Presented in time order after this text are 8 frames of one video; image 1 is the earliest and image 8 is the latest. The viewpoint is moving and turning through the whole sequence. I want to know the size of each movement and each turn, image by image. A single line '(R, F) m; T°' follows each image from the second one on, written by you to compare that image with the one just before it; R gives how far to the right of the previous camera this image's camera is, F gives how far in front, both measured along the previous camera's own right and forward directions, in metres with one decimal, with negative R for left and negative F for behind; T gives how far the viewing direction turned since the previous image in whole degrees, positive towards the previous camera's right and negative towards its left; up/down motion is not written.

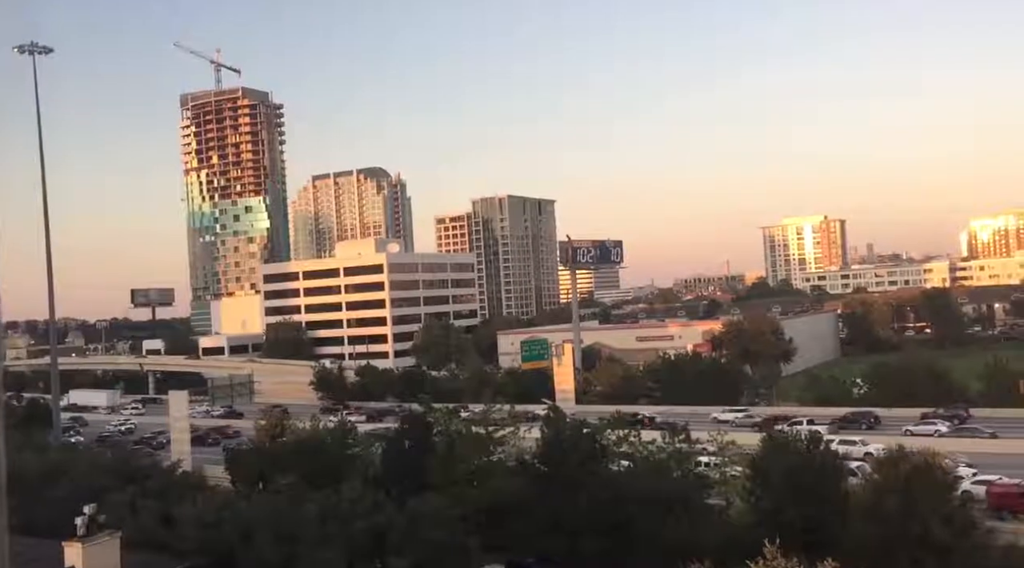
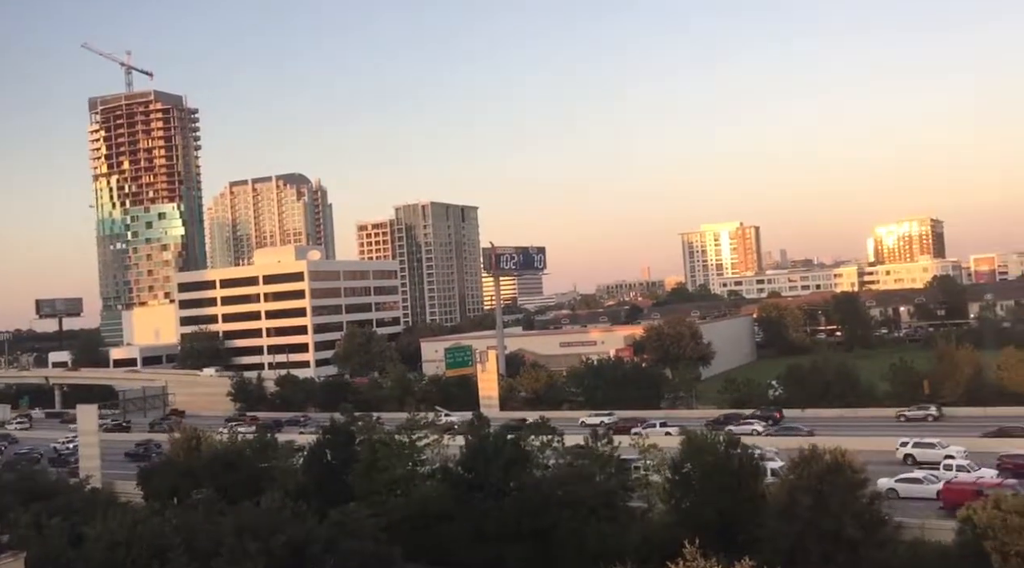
(+0.2, -0.1) m; +4°
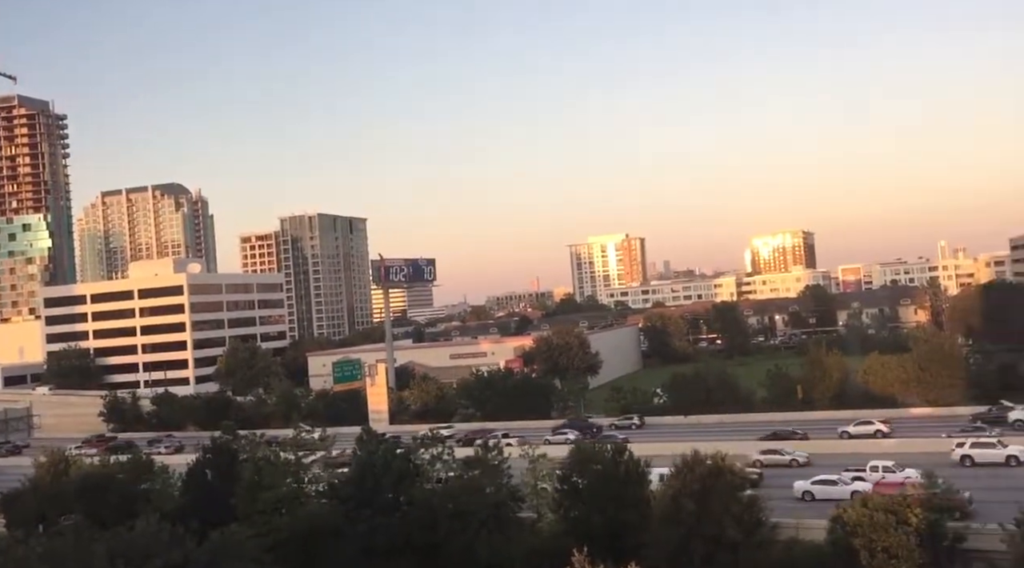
(+0.3, +0.2) m; +6°
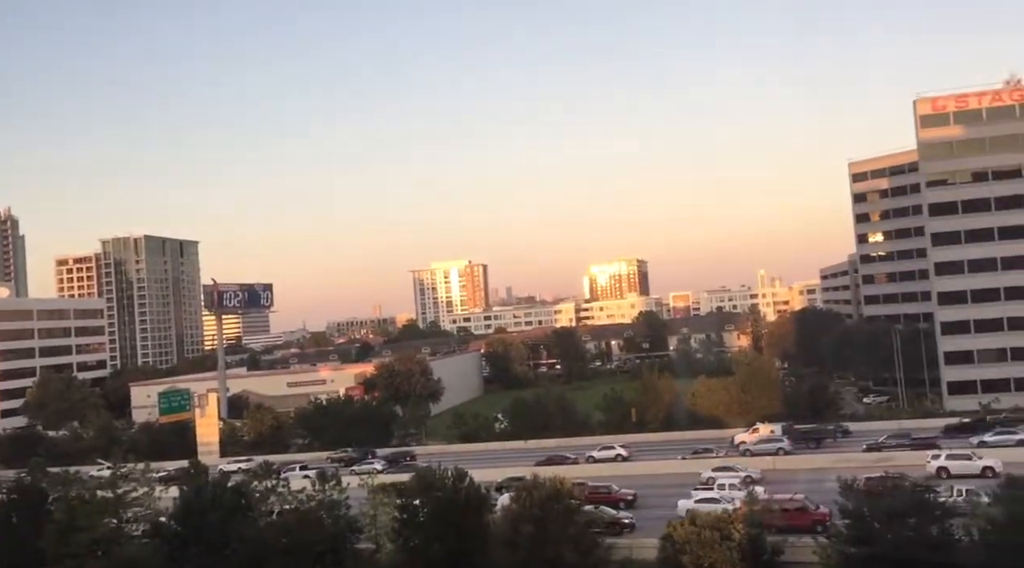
(+0.4, +1.4) m; +9°
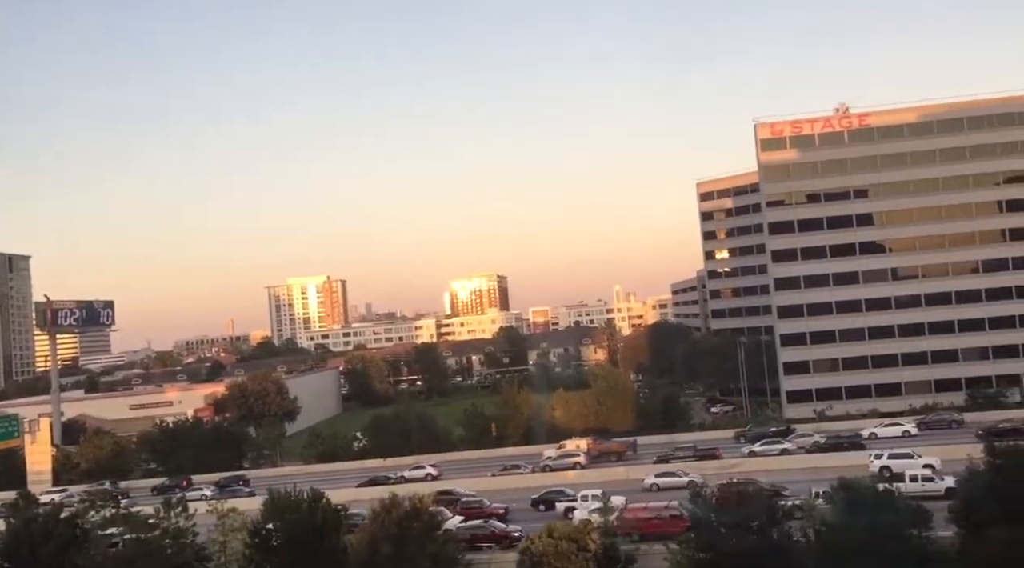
(+0.5, +1.2) m; +8°
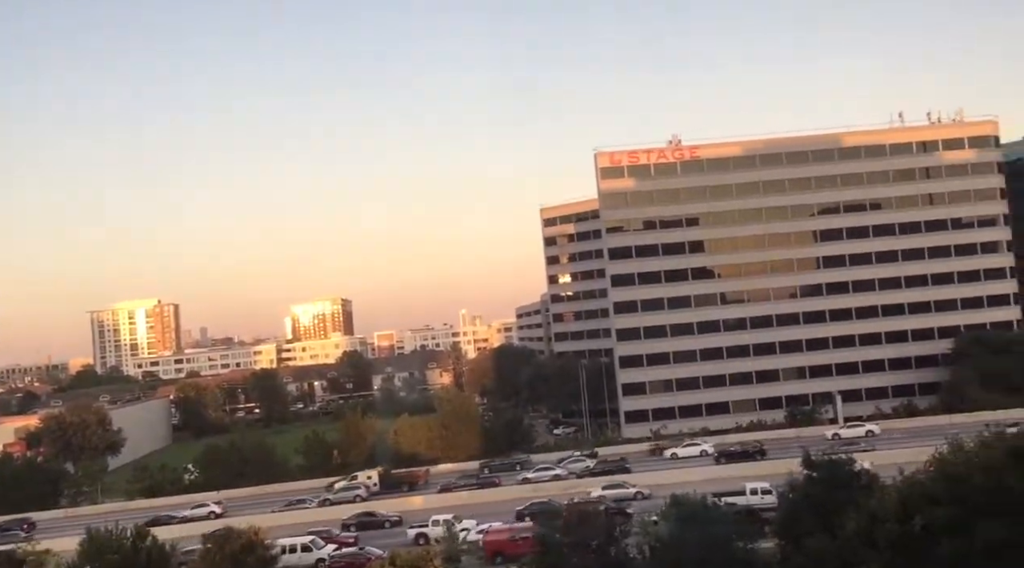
(+0.9, +0.8) m; +9°
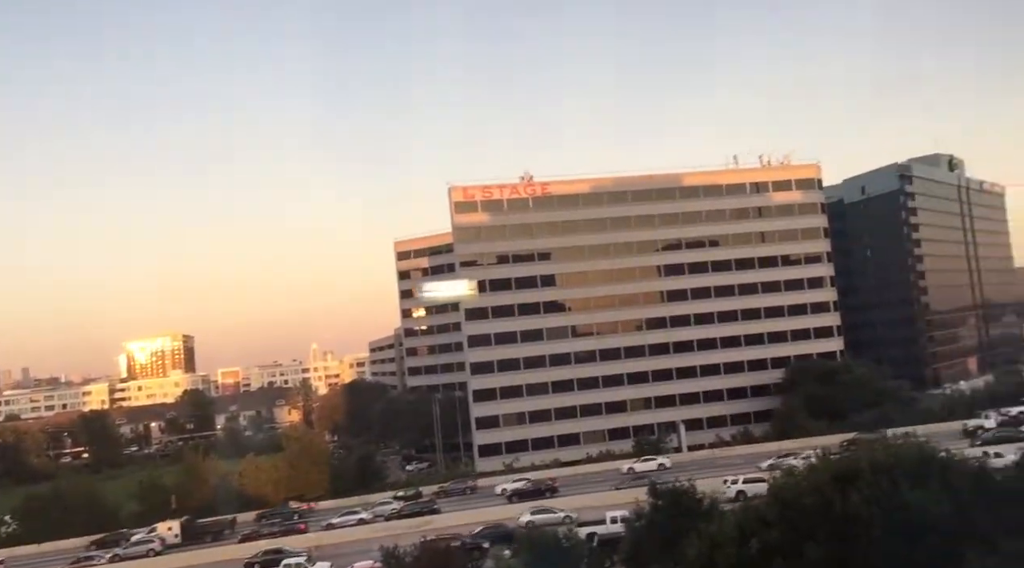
(+0.1, -0.6) m; +8°
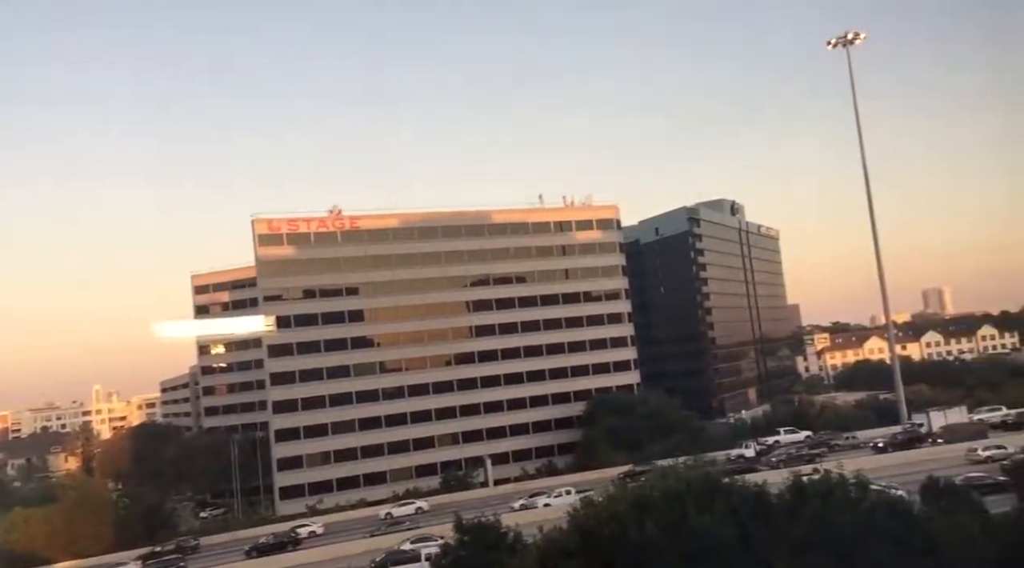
(-0.7, +1.7) m; +11°
